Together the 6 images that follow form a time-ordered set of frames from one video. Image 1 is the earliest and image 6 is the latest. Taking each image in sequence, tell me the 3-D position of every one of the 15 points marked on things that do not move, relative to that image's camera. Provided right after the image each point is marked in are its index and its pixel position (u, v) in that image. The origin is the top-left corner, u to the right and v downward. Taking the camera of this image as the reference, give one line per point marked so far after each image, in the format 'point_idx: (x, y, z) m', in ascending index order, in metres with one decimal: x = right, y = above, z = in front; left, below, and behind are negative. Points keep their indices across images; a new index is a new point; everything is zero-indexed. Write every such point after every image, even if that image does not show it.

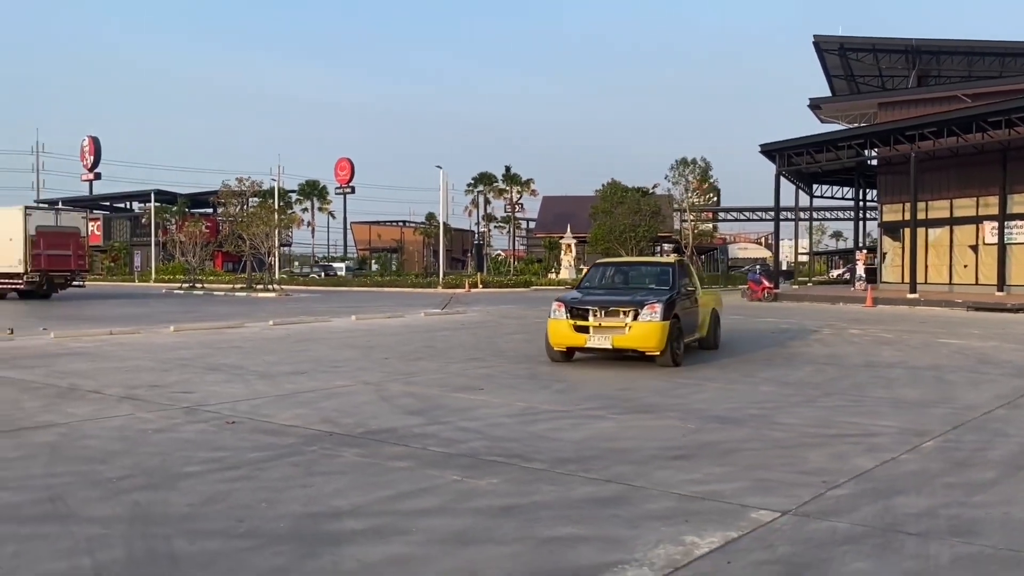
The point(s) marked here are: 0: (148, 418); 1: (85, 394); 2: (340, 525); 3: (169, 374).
0: (-3.7, -1.4, +9.3) m
1: (-5.2, -1.3, +10.9) m
2: (-1.1, -1.5, +5.4) m
3: (-4.9, -1.3, +13.0) m
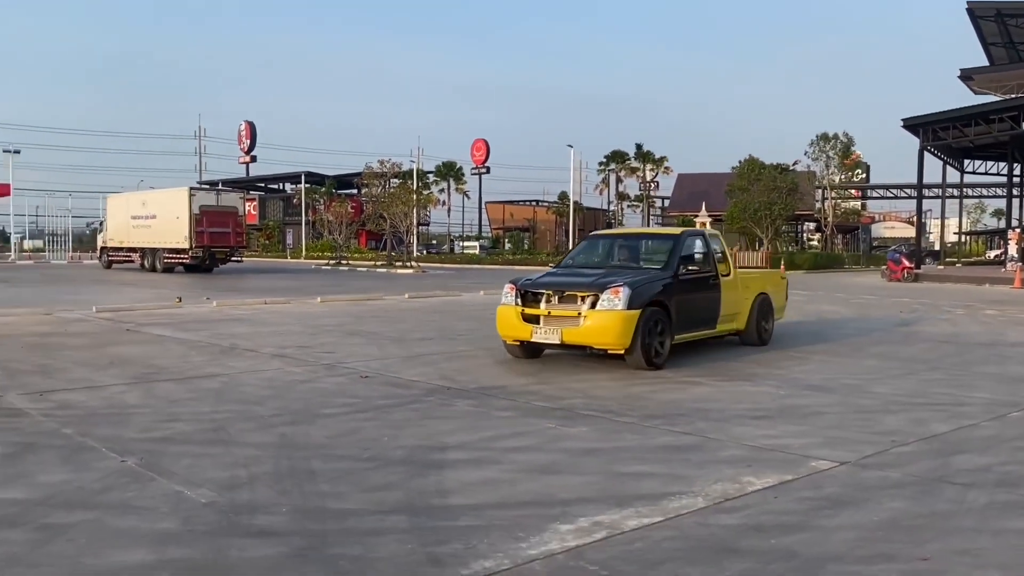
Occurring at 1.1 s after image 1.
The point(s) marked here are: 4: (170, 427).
0: (-2.5, -1.0, +10.7) m
1: (-3.8, -0.9, +12.5) m
2: (-0.5, -1.2, +6.4) m
3: (-3.2, -0.8, +14.5) m
4: (-2.8, -1.2, +7.5) m
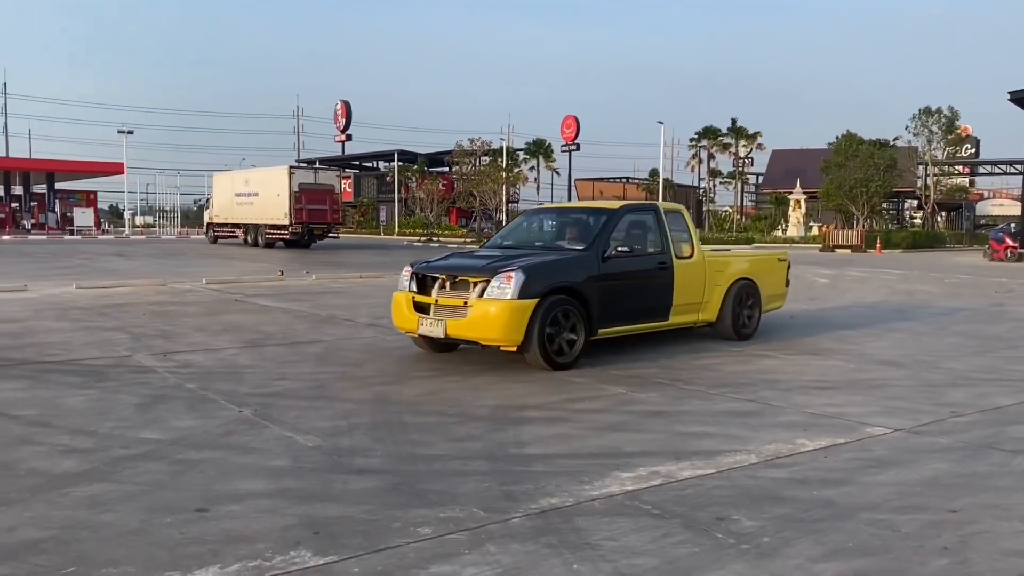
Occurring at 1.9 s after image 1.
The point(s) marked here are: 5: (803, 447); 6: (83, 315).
0: (-1.5, -0.7, +11.5) m
1: (-2.6, -0.5, +13.4) m
2: (+0.1, -1.0, +7.1) m
3: (-1.8, -0.4, +15.3) m
4: (-2.2, -0.9, +8.3) m
5: (+2.0, -1.1, +6.1) m
6: (-6.8, -0.4, +14.0) m
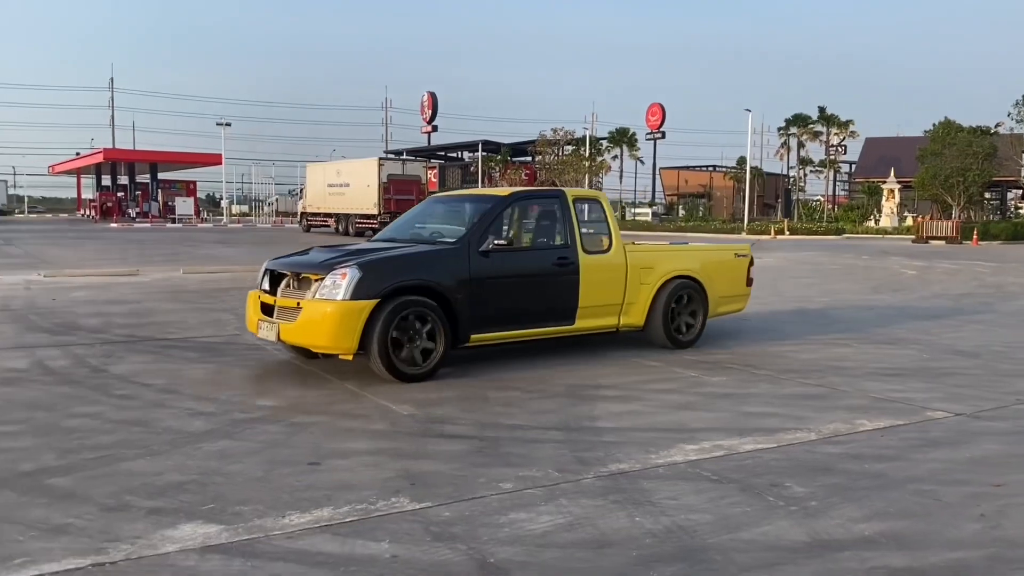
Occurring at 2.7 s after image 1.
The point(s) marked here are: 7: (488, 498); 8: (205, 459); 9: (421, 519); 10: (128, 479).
0: (-0.5, -0.5, +12.2) m
1: (-1.3, -0.3, +14.2) m
2: (+0.7, -0.9, +7.6) m
3: (-0.3, -0.2, +16.0) m
4: (-1.4, -0.8, +9.1) m
5: (+2.6, -1.0, +6.5) m
6: (-5.4, -0.2, +15.2) m
7: (-0.1, -1.1, +4.7) m
8: (-1.8, -1.0, +5.4) m
9: (-0.4, -1.1, +4.4) m
10: (-2.1, -1.1, +4.9) m
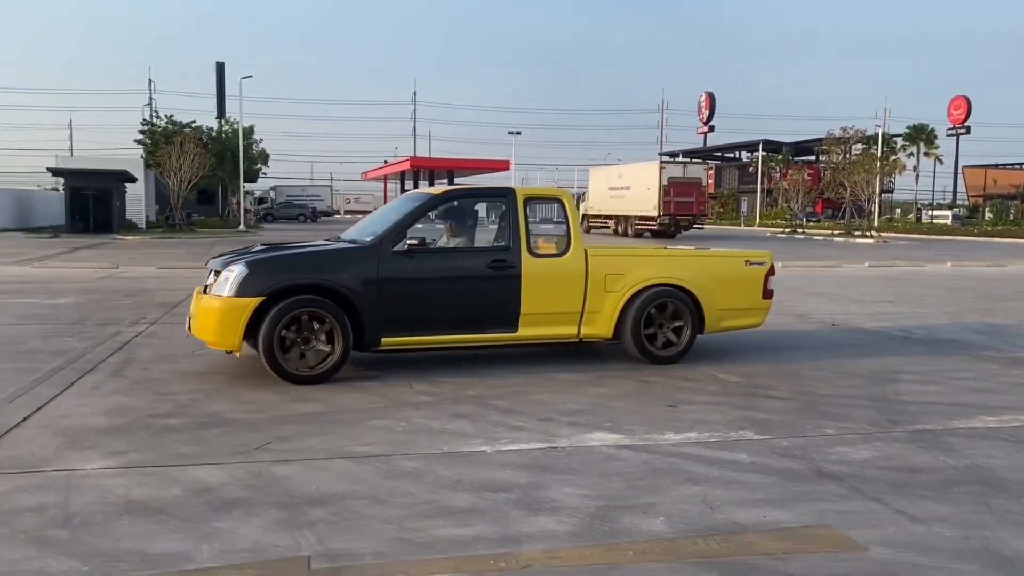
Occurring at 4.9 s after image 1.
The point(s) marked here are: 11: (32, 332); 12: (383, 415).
0: (+4.0, -0.5, +13.3) m
1: (+3.8, -0.2, +15.5) m
2: (+3.8, -0.9, +8.6) m
3: (+5.3, -0.1, +17.0) m
4: (+2.2, -0.7, +10.7) m
5: (+5.2, -1.0, +7.0) m
6: (+0.2, 0.0, +17.7) m
7: (+2.1, -1.0, +6.2) m
8: (+0.7, -0.9, +7.3) m
9: (+1.7, -1.0, +5.9) m
10: (+0.2, -0.9, +6.9) m
11: (-5.7, -0.5, +10.6) m
12: (-1.0, -0.9, +6.6) m
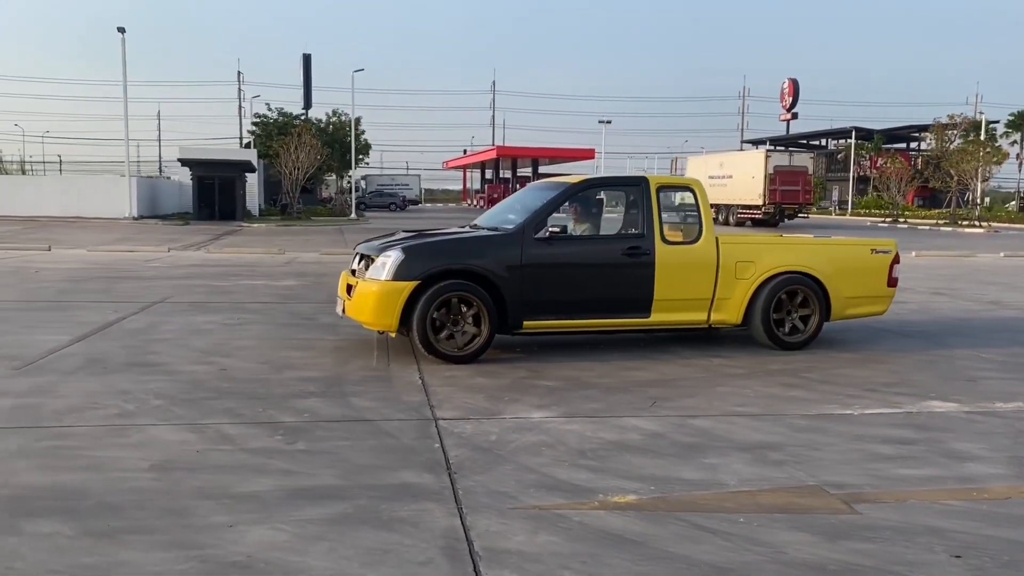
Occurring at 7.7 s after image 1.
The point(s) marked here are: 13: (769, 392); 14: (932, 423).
0: (+7.2, -0.3, +13.8) m
1: (+7.1, 0.0, +16.0) m
2: (+6.6, -0.7, +9.1) m
3: (+8.7, +0.1, +17.3) m
4: (+5.2, -0.5, +11.3) m
5: (+7.9, -0.9, +7.4) m
6: (+3.7, +0.3, +18.4) m
7: (+4.8, -0.9, +6.8) m
8: (+3.4, -0.7, +8.0) m
9: (+4.3, -0.9, +6.6) m
10: (+3.0, -0.8, +7.7) m
11: (-2.7, -0.3, +11.8) m
12: (+1.7, -0.8, +7.5) m
13: (+2.1, -0.8, +7.1) m
14: (+2.9, -0.9, +6.1) m
